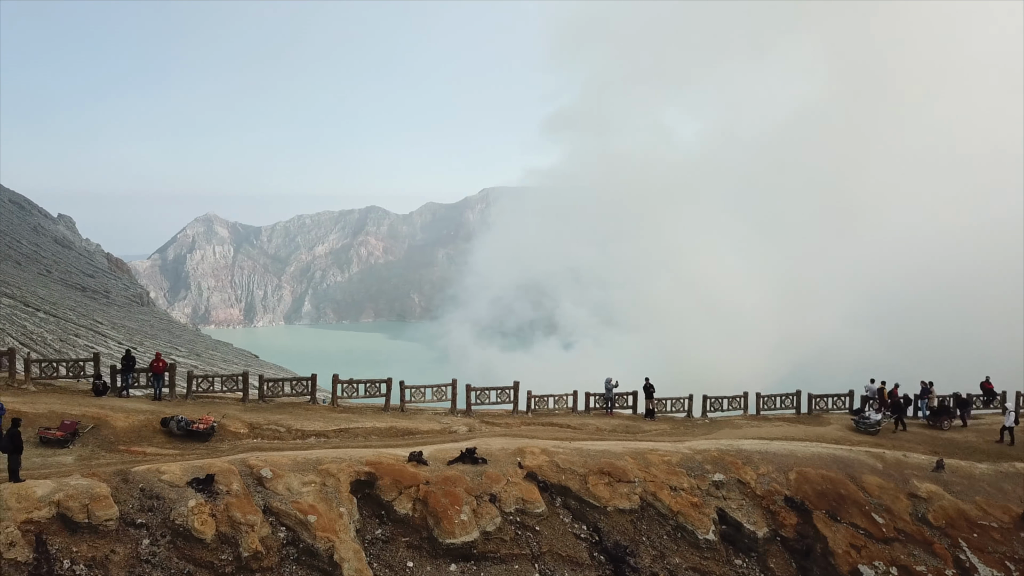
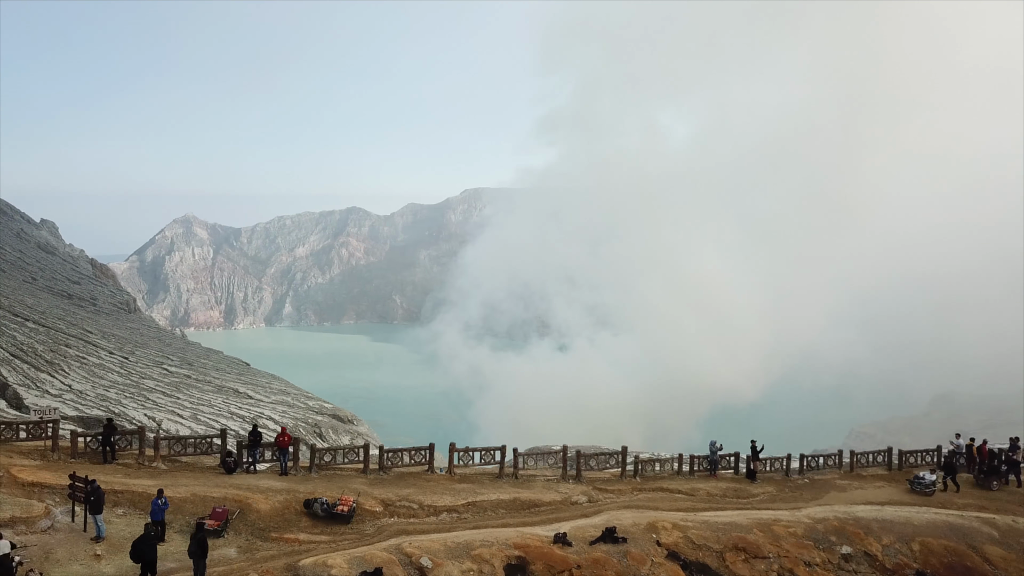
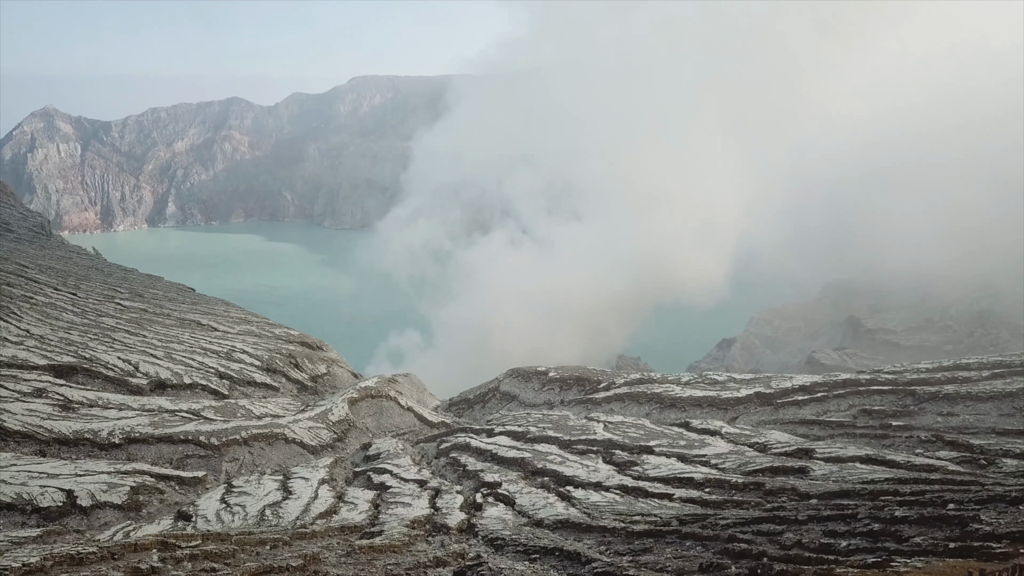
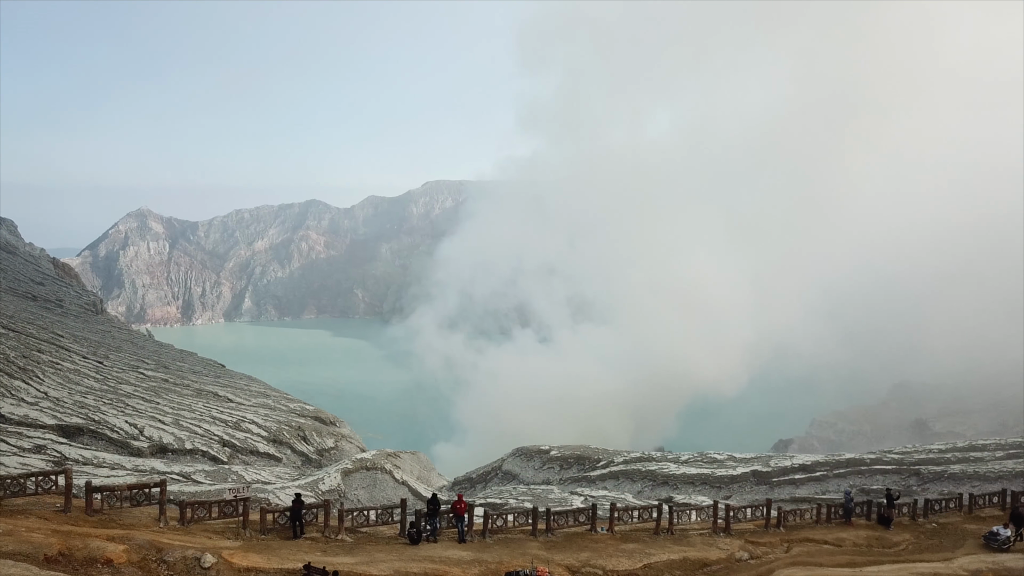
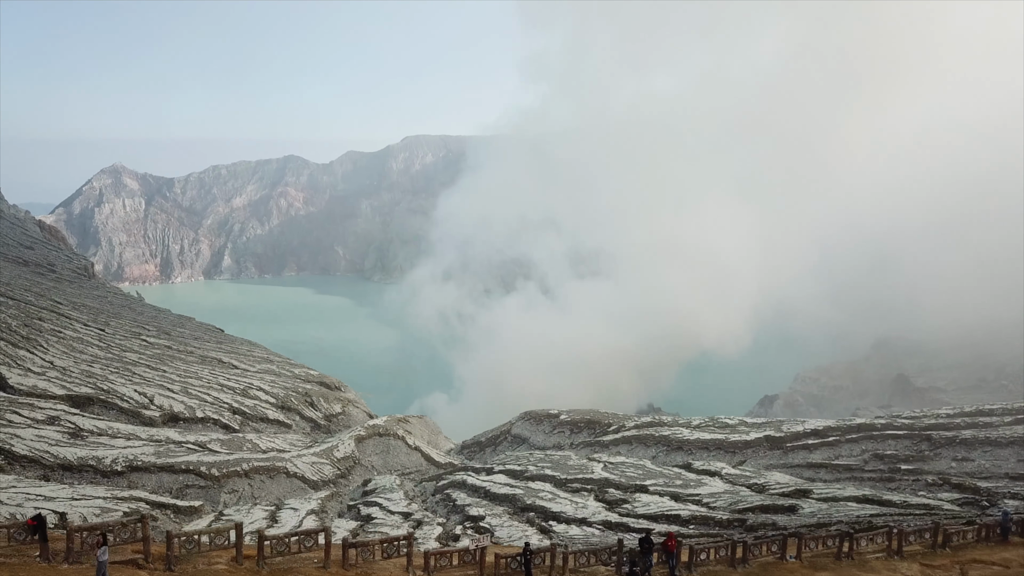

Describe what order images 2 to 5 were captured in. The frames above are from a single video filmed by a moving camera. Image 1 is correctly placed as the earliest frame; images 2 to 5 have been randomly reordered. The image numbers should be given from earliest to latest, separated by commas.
2, 4, 5, 3
